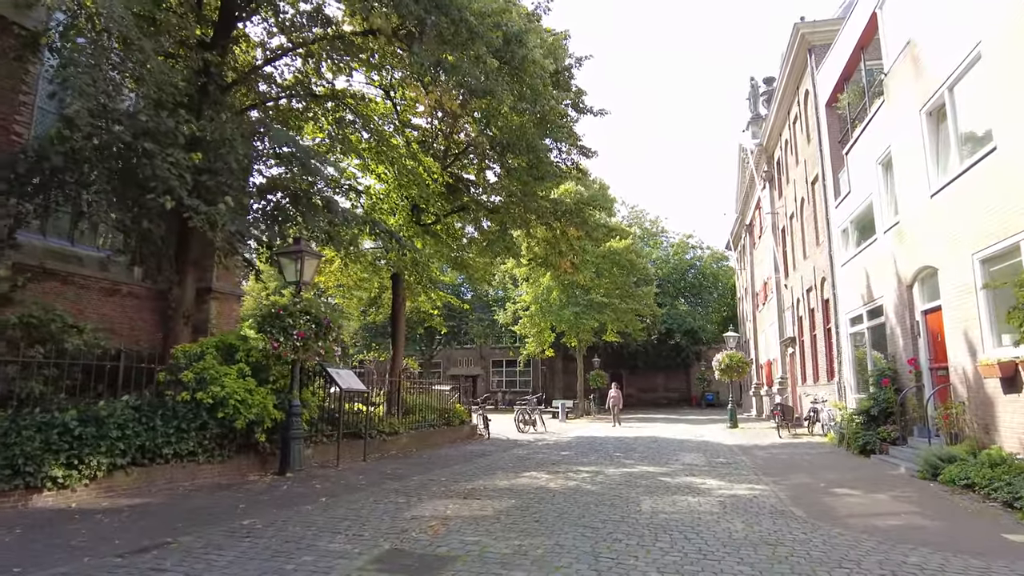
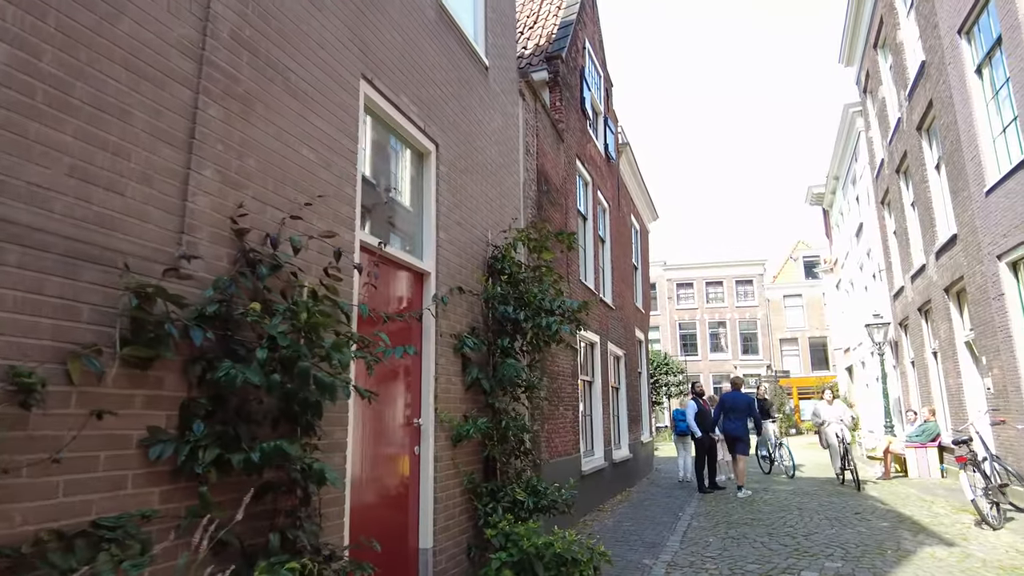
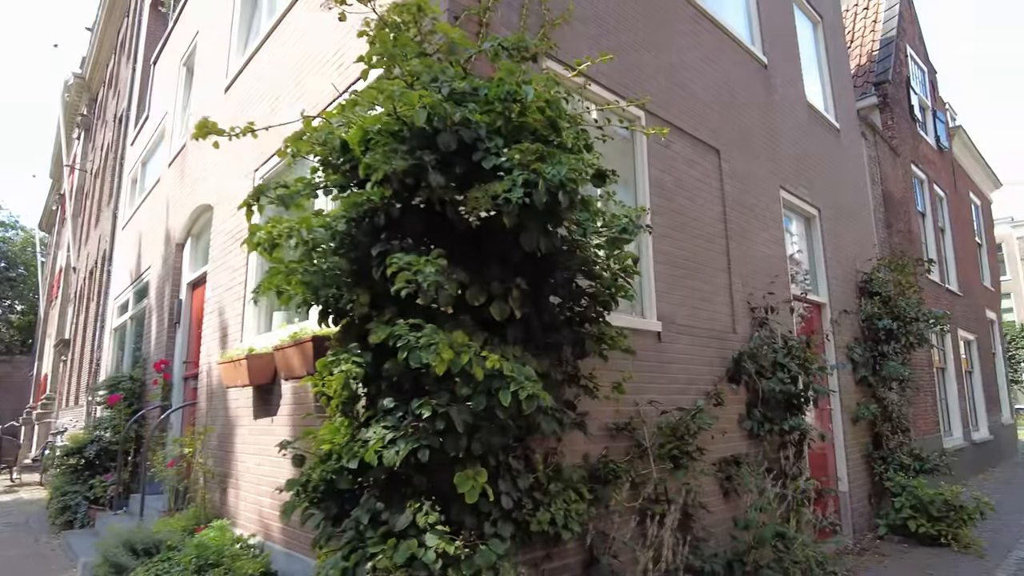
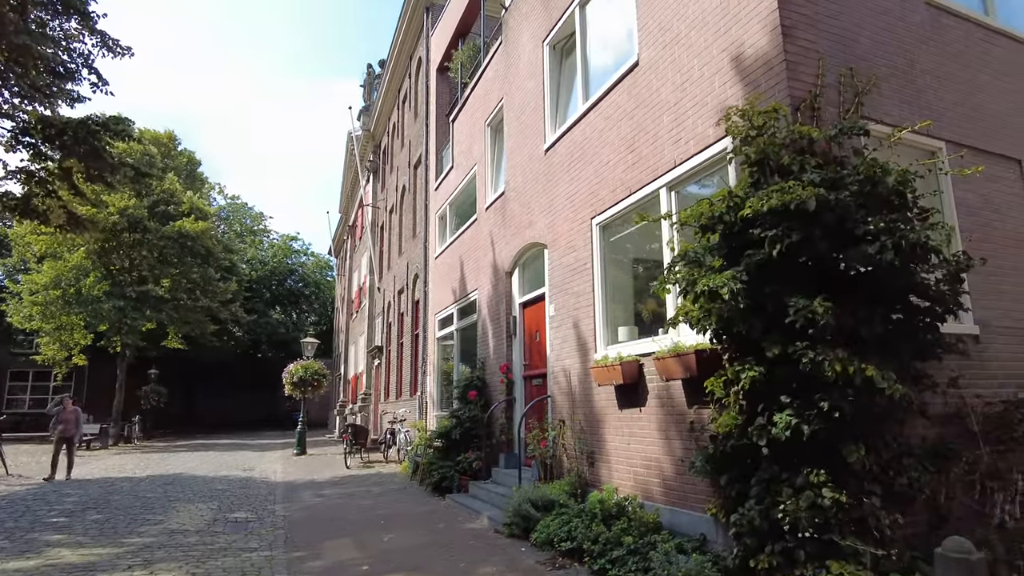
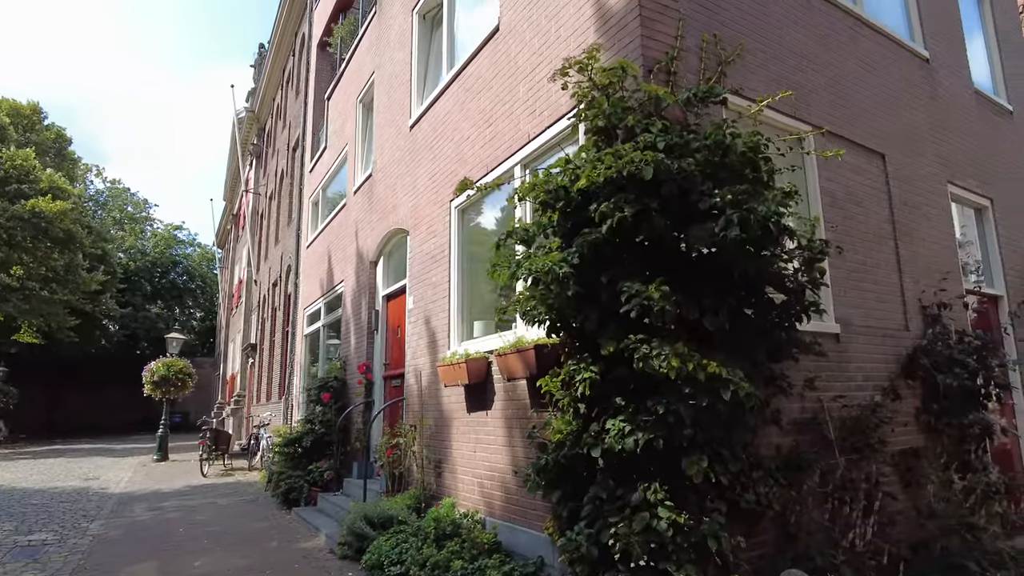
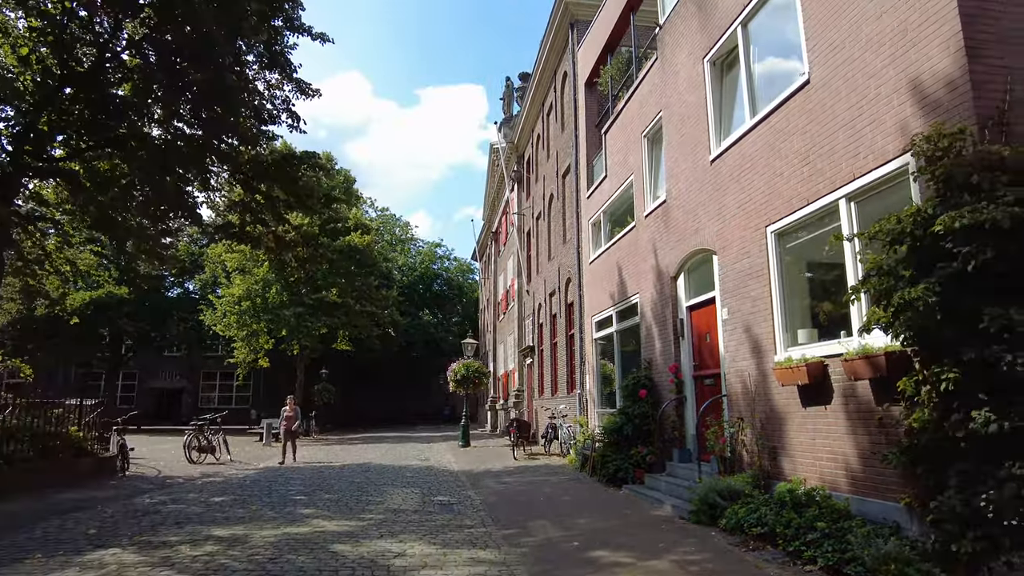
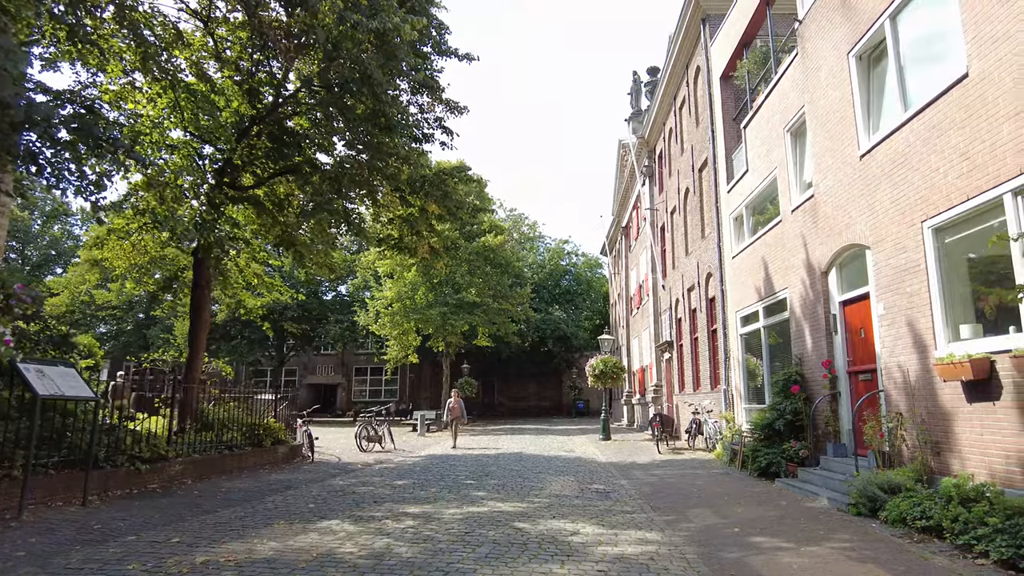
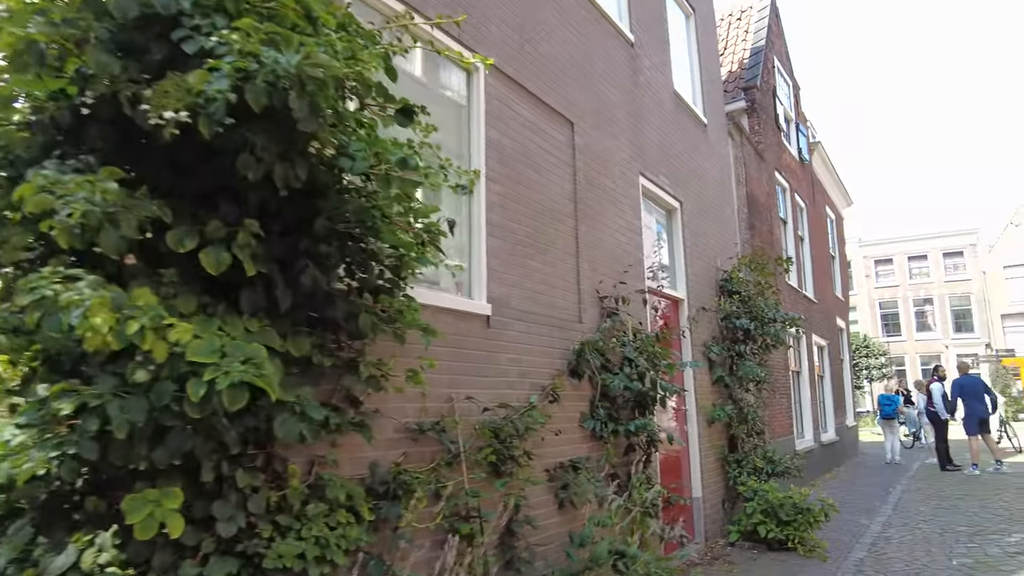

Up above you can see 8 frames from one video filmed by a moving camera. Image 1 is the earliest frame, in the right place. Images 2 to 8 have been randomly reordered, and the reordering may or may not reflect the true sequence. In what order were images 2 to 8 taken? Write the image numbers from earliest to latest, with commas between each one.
7, 6, 4, 5, 3, 8, 2
